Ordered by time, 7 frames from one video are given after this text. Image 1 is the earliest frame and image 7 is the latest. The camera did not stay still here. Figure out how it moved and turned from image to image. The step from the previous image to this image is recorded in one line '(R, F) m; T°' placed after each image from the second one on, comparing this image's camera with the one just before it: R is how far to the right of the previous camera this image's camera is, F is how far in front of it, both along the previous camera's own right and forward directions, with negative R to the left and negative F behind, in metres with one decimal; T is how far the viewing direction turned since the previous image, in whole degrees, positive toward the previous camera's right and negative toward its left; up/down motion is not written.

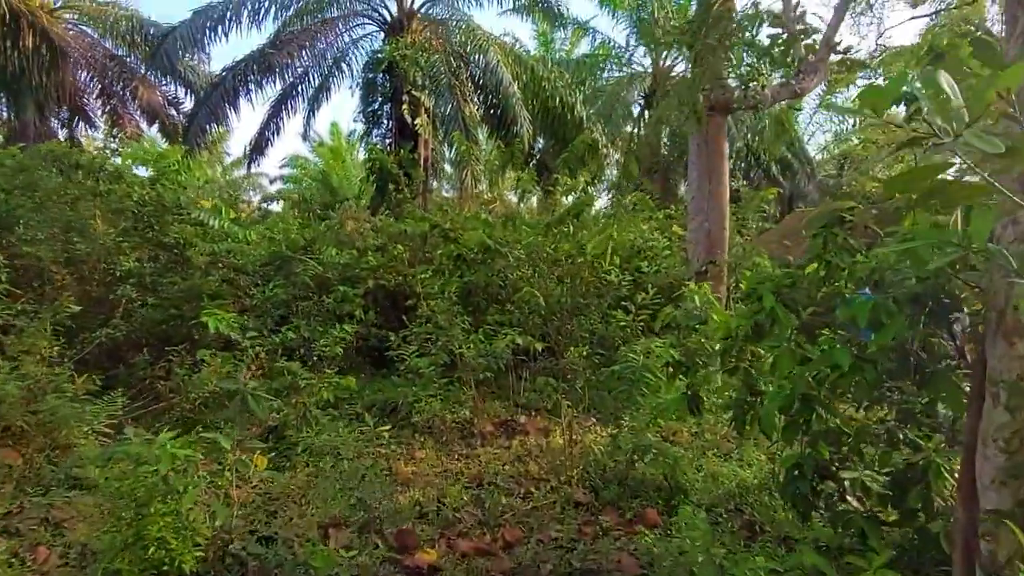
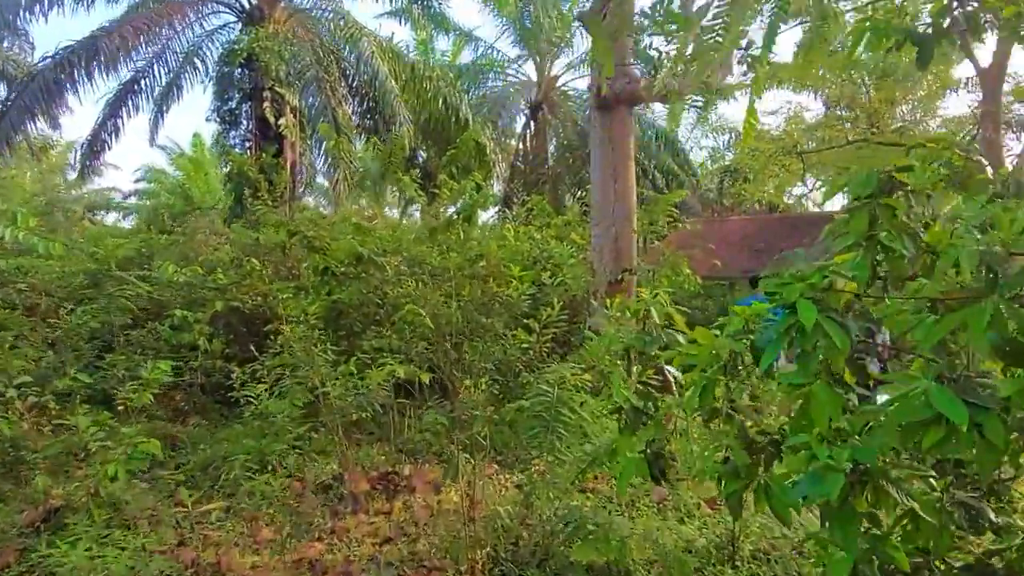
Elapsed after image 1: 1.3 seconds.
(0.0, +0.8) m; +9°
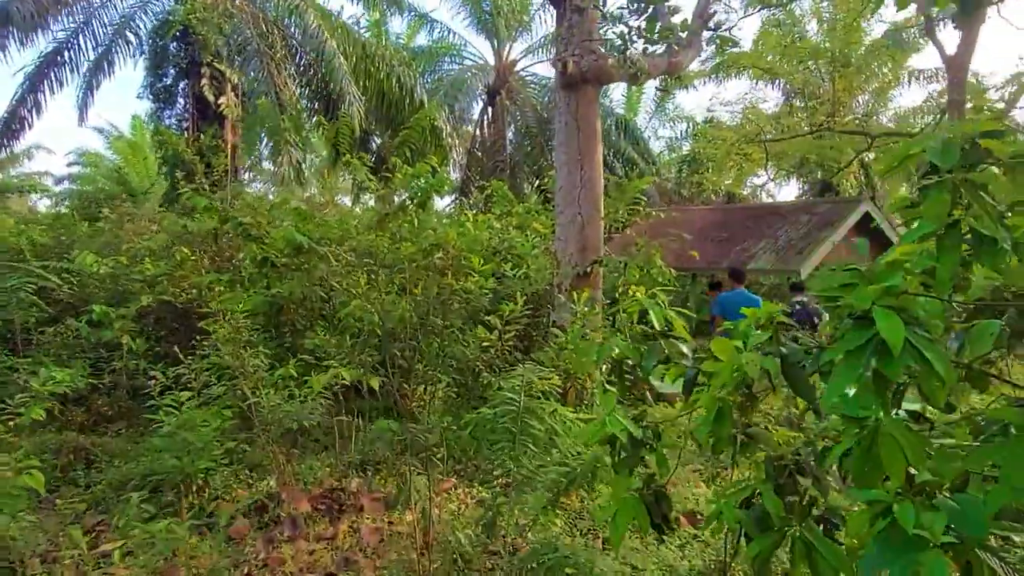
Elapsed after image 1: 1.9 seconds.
(0.0, +0.3) m; +4°
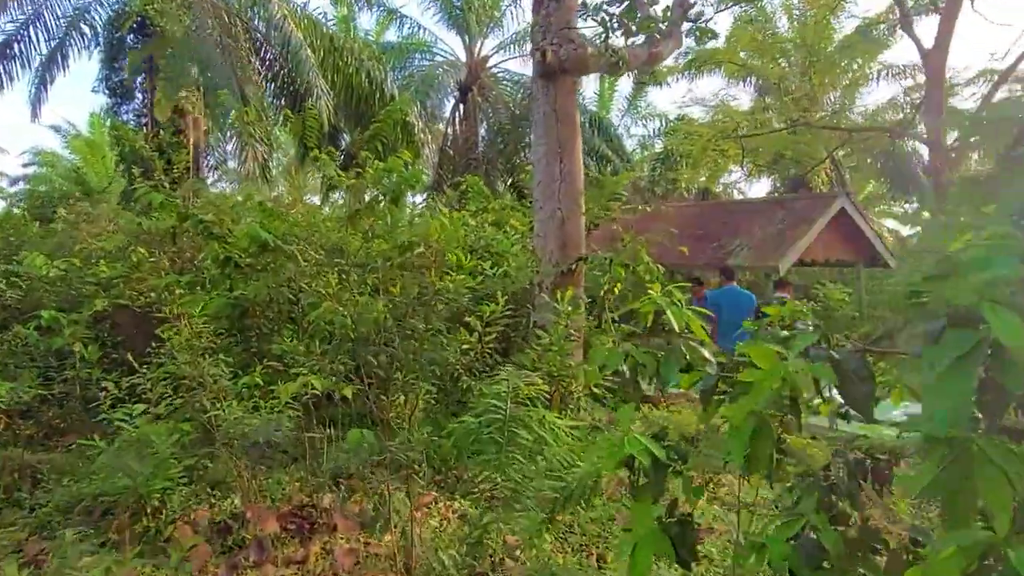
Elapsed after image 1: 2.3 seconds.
(0.0, +0.2) m; +2°
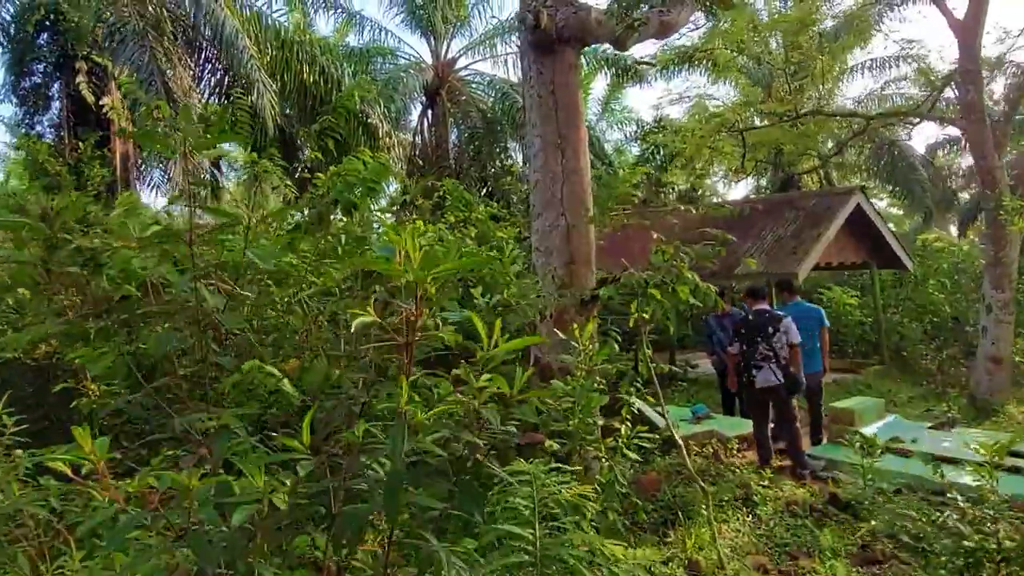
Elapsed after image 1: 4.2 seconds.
(-0.1, +0.9) m; +2°
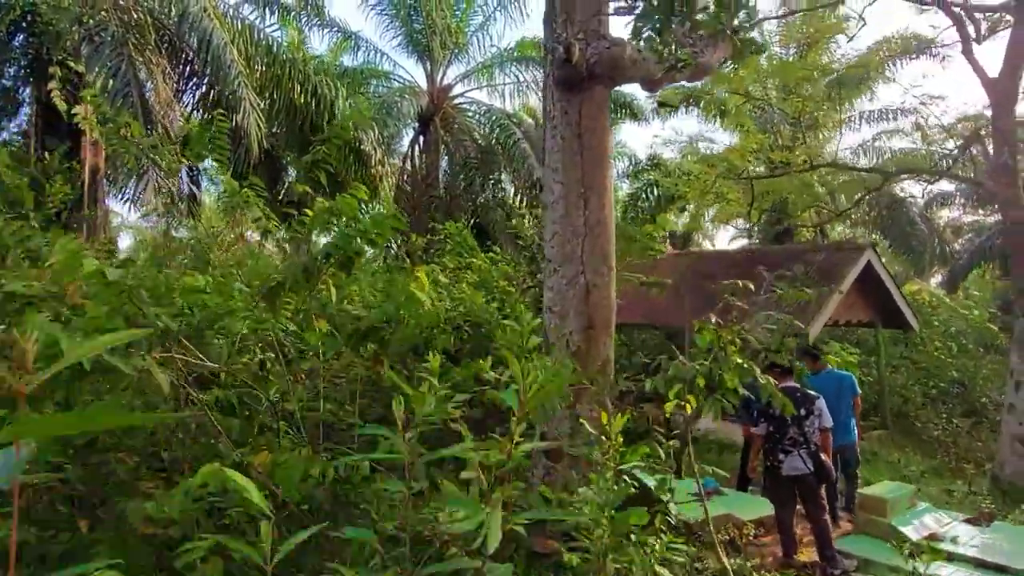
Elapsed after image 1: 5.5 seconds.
(-0.1, +0.4) m; +2°
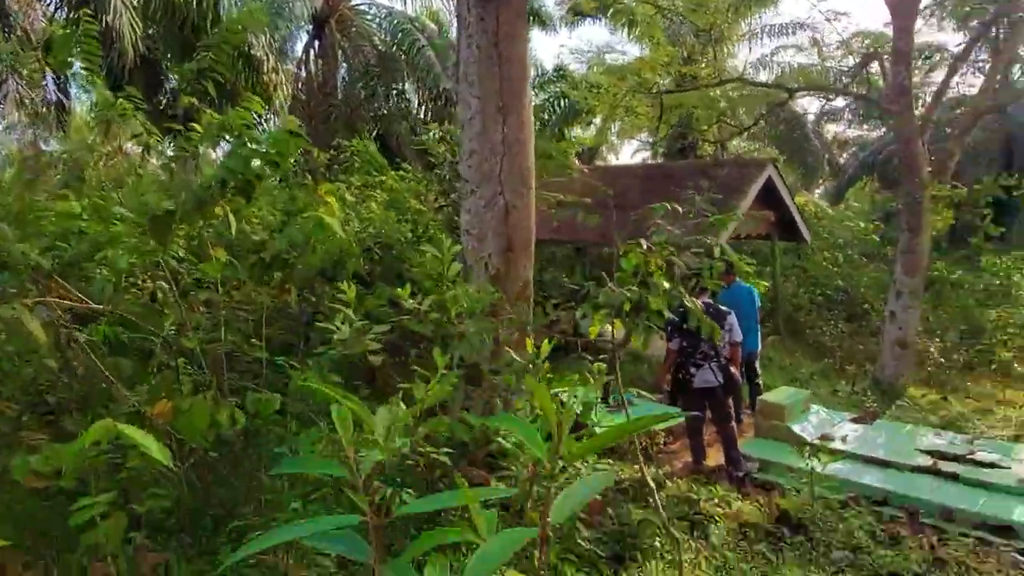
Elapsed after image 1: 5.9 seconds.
(0.0, +0.1) m; +8°
